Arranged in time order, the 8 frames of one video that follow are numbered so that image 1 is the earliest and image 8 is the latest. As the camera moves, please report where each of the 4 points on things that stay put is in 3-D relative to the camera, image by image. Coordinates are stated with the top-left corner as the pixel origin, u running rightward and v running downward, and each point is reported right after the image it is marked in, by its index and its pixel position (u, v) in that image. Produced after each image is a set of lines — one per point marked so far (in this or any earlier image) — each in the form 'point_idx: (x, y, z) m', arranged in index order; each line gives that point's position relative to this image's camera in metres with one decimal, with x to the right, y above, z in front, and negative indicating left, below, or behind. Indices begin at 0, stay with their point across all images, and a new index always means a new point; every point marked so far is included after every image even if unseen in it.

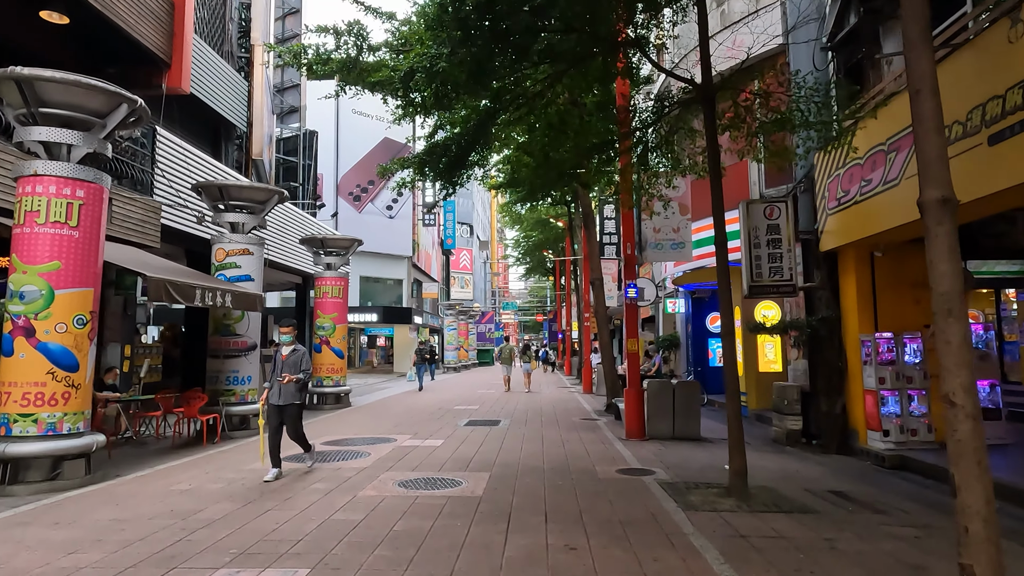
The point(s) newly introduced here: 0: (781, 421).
0: (+4.3, -2.1, +10.6) m
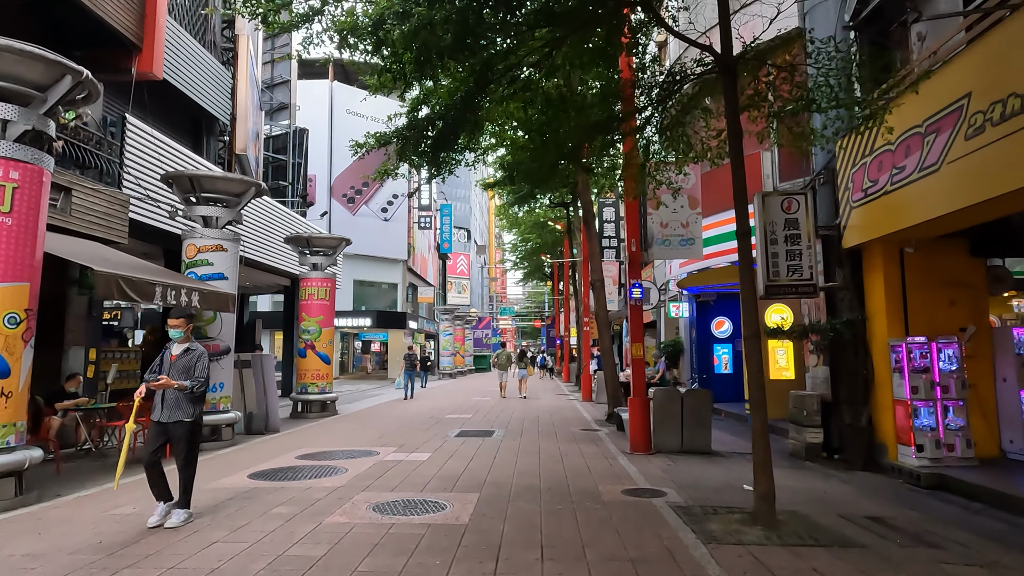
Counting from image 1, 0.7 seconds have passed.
0: (+4.2, -2.1, +9.7) m
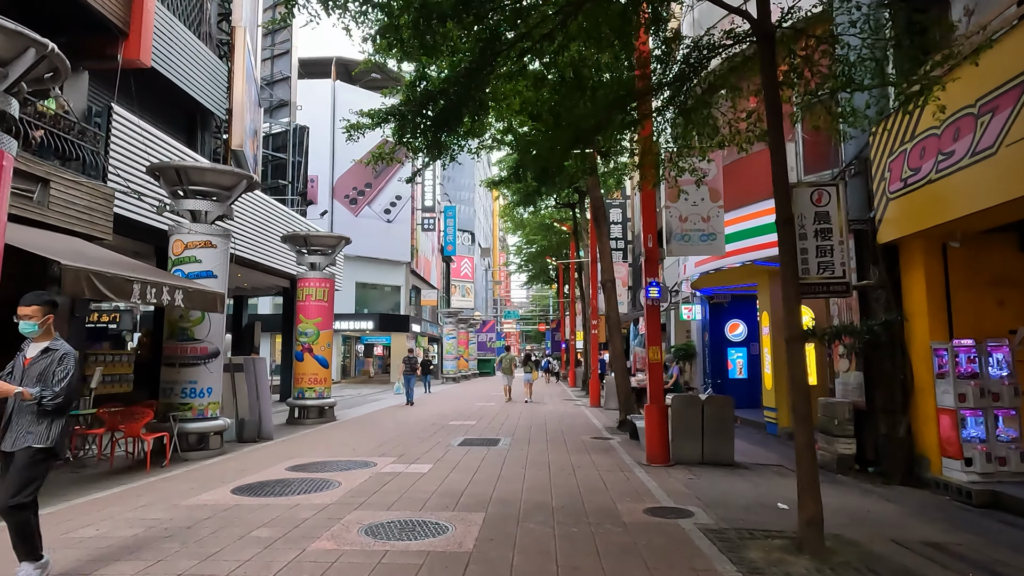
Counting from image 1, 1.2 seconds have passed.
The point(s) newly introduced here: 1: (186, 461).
0: (+4.3, -2.1, +9.0) m
1: (-4.7, -2.5, +9.5) m
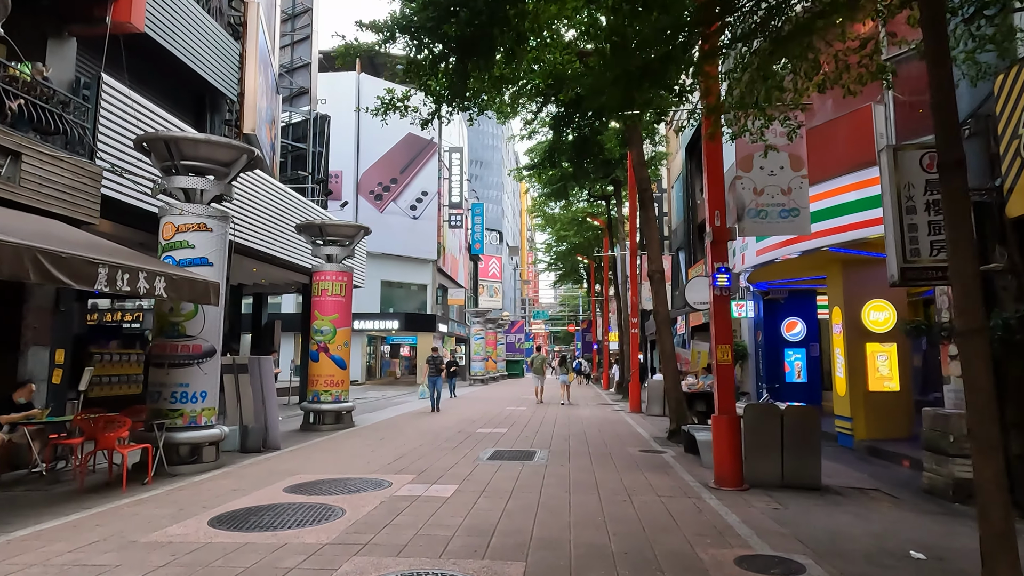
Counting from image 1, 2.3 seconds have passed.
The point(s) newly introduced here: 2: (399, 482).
0: (+4.8, -2.0, +7.3) m
1: (-4.2, -2.3, +8.2) m
2: (-1.3, -2.2, +7.5) m
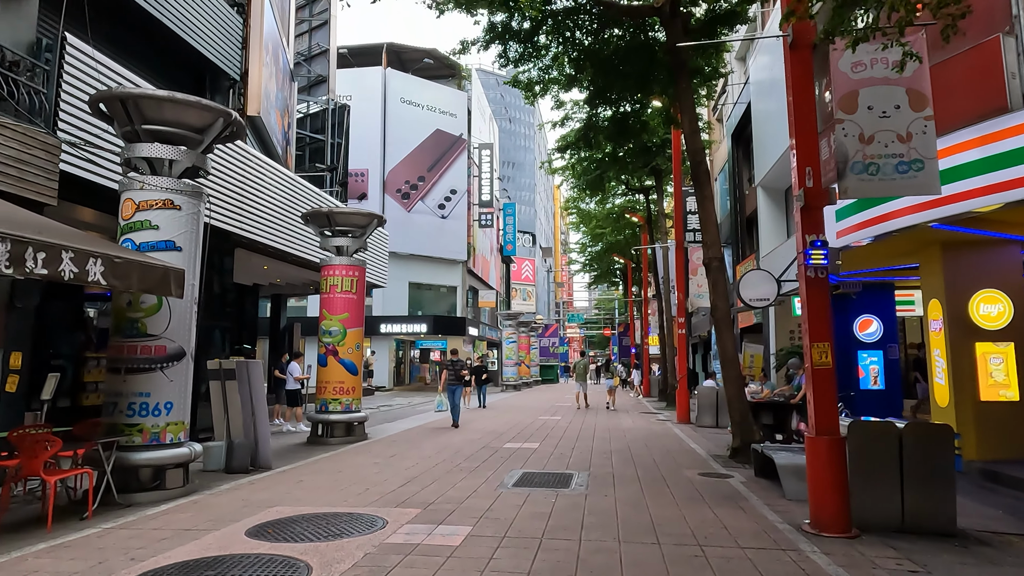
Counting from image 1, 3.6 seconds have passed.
0: (+5.0, -1.8, +5.4) m
1: (-3.9, -2.2, +6.7) m
2: (-1.0, -2.0, +5.8) m
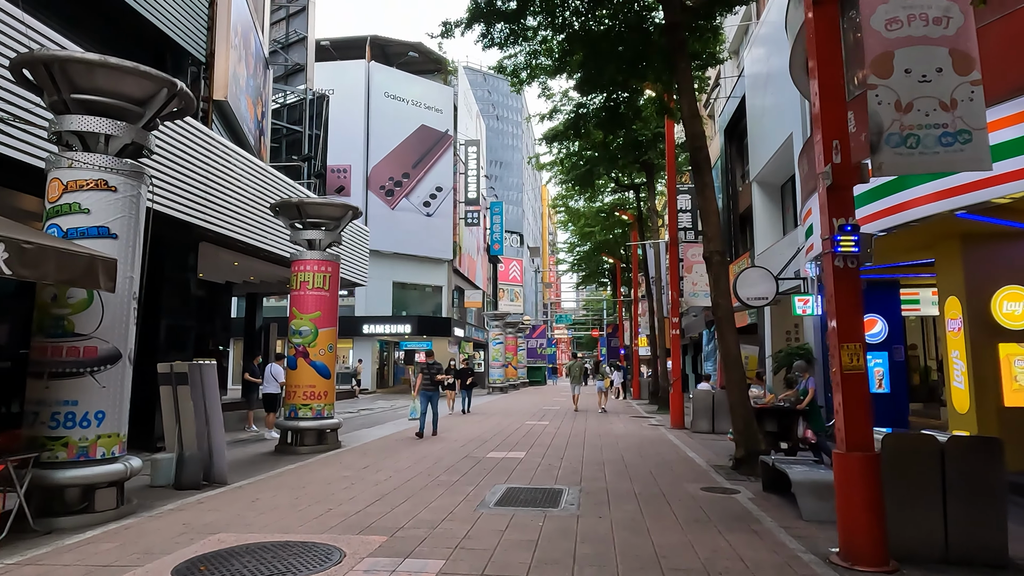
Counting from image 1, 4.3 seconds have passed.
0: (+4.9, -1.7, +4.6) m
1: (-4.1, -2.1, +5.8) m
2: (-1.2, -2.0, +5.0) m
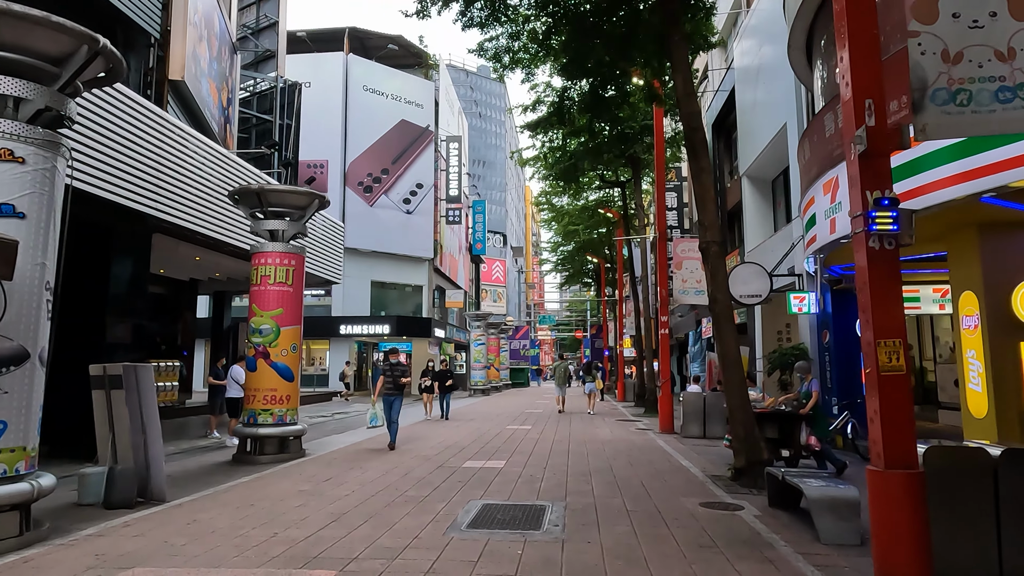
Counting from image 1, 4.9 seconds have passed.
0: (+4.7, -1.6, +3.8) m
1: (-4.3, -2.0, +4.8) m
2: (-1.3, -1.9, +4.1) m
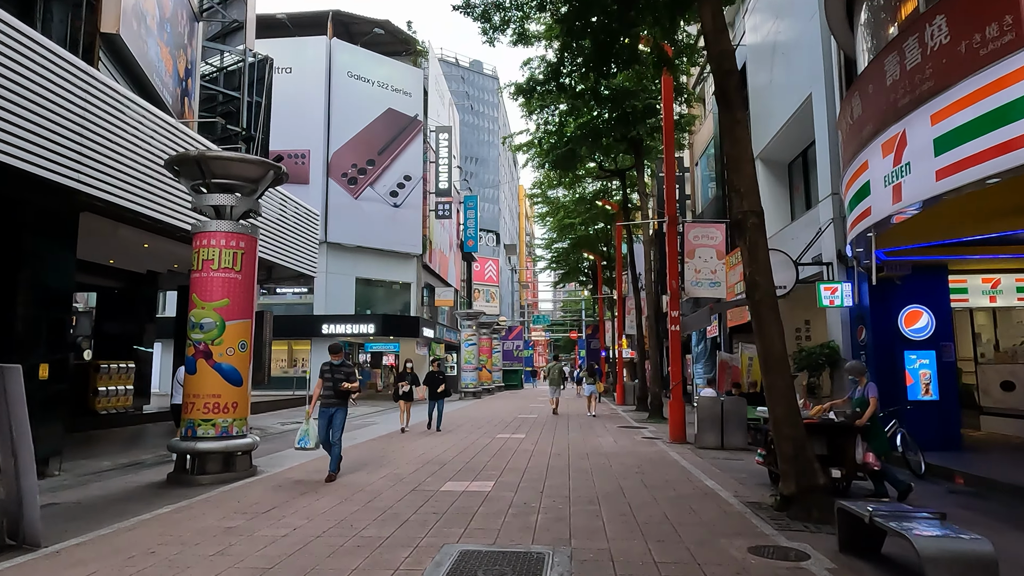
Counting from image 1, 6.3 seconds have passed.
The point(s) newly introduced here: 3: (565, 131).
0: (+4.6, -1.4, +2.2) m
1: (-4.3, -1.8, +3.0) m
2: (-1.4, -1.7, +2.3) m
3: (+1.6, +4.5, +19.0) m
